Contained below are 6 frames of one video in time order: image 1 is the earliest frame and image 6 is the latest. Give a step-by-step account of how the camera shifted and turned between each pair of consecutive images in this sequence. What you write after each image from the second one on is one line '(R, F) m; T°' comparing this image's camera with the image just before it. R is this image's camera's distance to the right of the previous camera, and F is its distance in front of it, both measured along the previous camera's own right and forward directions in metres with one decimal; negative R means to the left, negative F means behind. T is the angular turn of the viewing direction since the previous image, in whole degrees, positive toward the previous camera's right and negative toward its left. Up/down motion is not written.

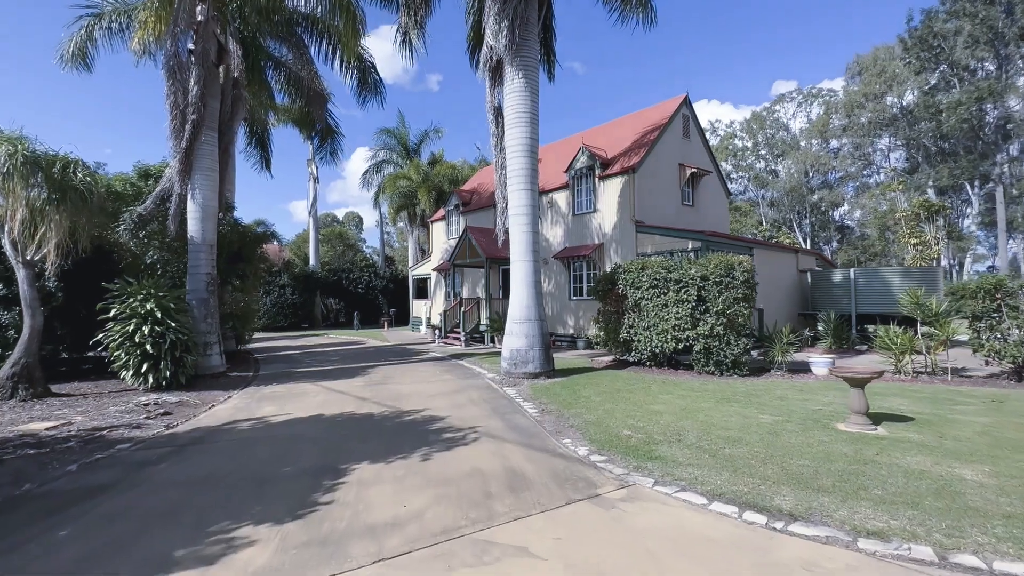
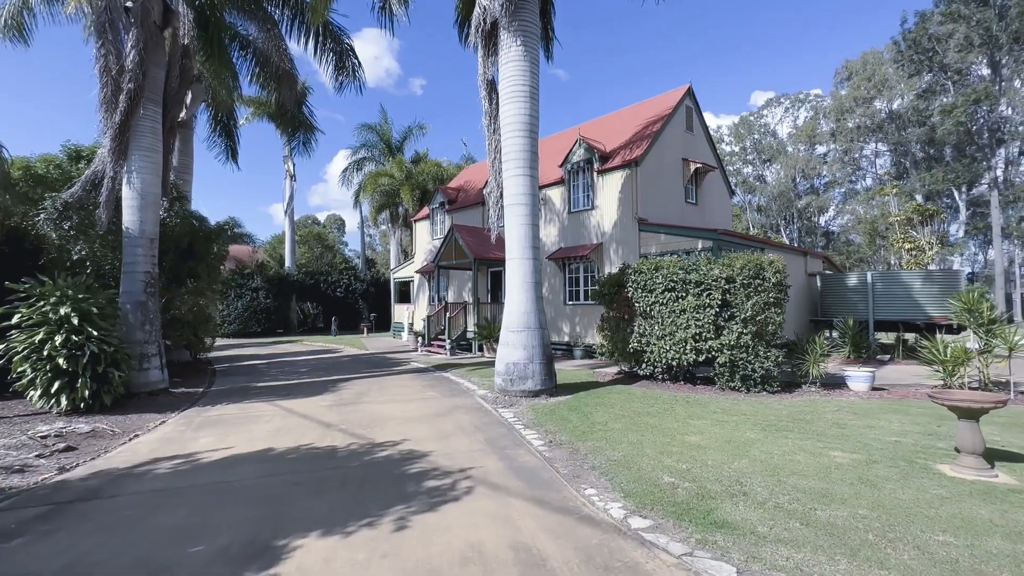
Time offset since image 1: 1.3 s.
(-0.2, +1.6) m; +2°
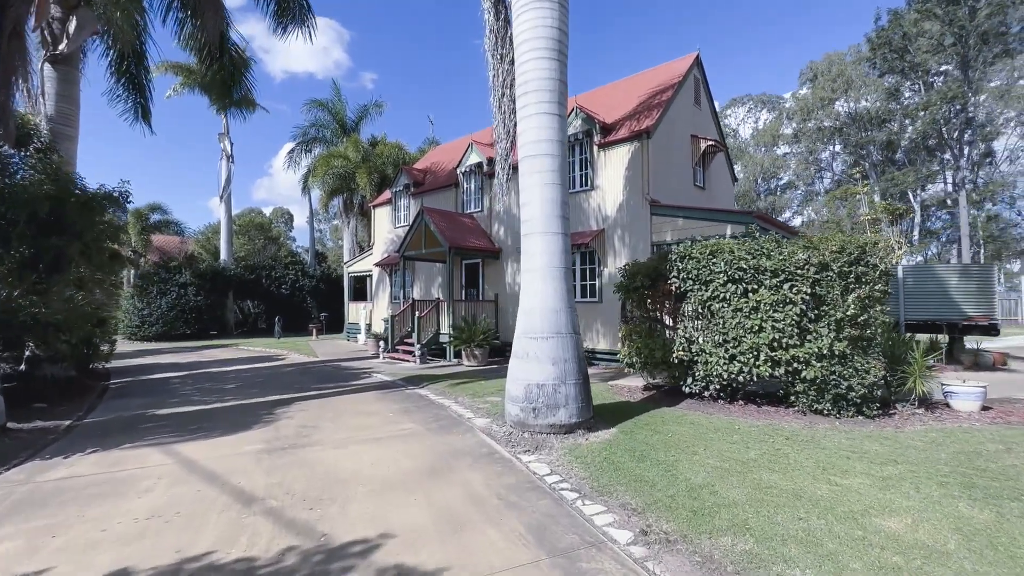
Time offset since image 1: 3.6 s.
(-0.9, +2.9) m; +5°
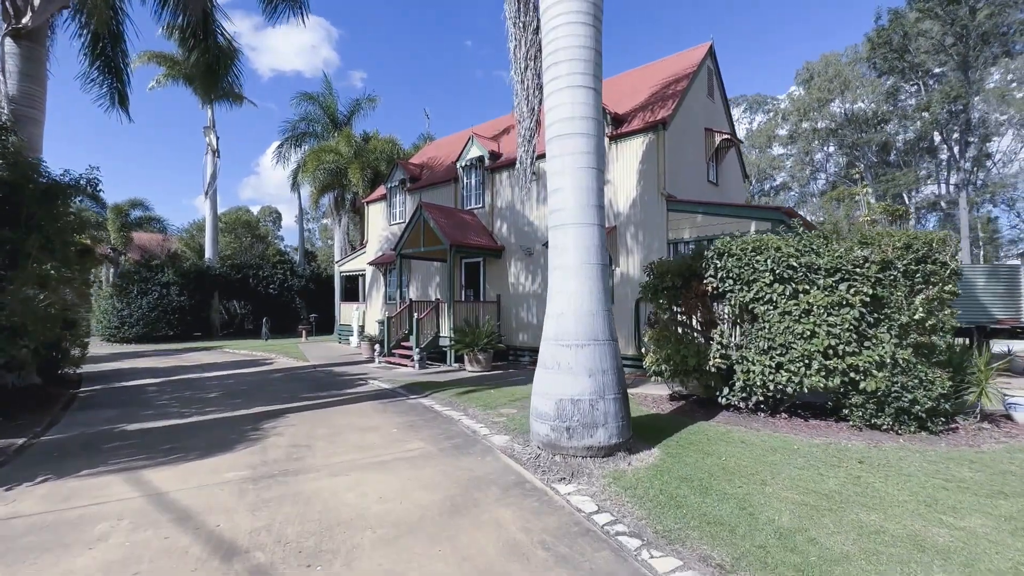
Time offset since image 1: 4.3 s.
(-0.5, +0.9) m; +1°
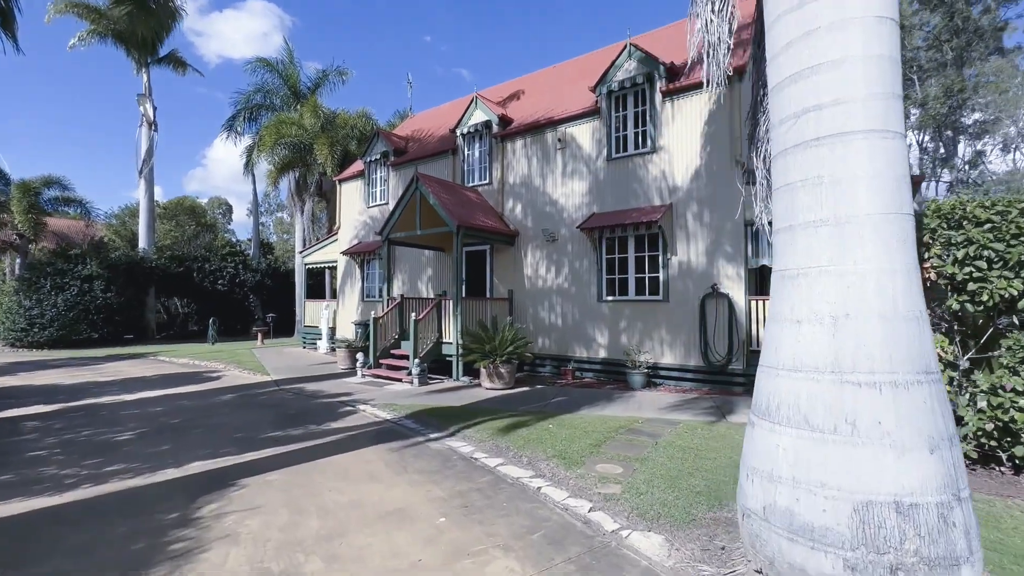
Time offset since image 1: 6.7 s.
(-1.5, +3.1) m; +5°
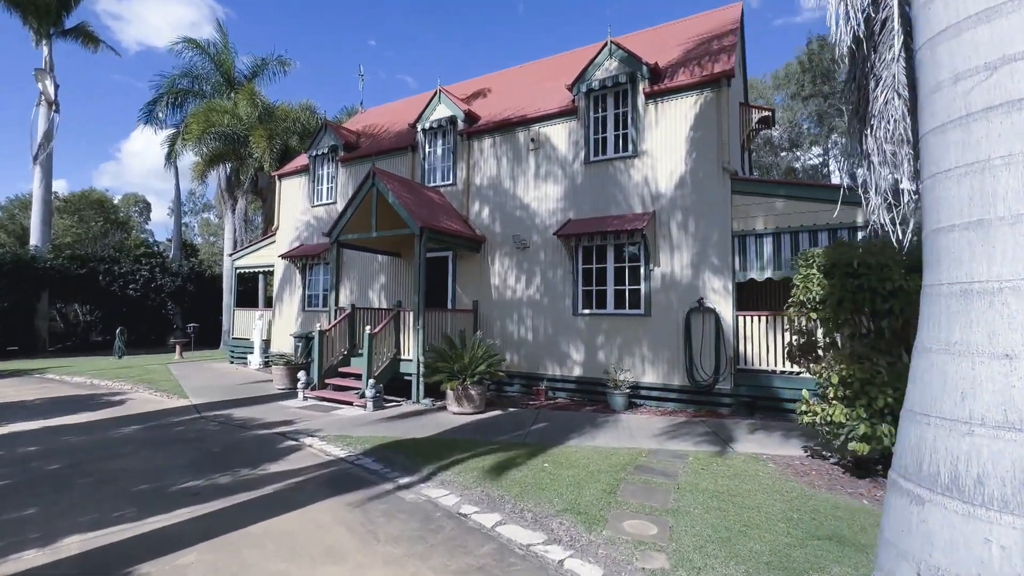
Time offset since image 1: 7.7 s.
(-0.6, +1.1) m; +7°
